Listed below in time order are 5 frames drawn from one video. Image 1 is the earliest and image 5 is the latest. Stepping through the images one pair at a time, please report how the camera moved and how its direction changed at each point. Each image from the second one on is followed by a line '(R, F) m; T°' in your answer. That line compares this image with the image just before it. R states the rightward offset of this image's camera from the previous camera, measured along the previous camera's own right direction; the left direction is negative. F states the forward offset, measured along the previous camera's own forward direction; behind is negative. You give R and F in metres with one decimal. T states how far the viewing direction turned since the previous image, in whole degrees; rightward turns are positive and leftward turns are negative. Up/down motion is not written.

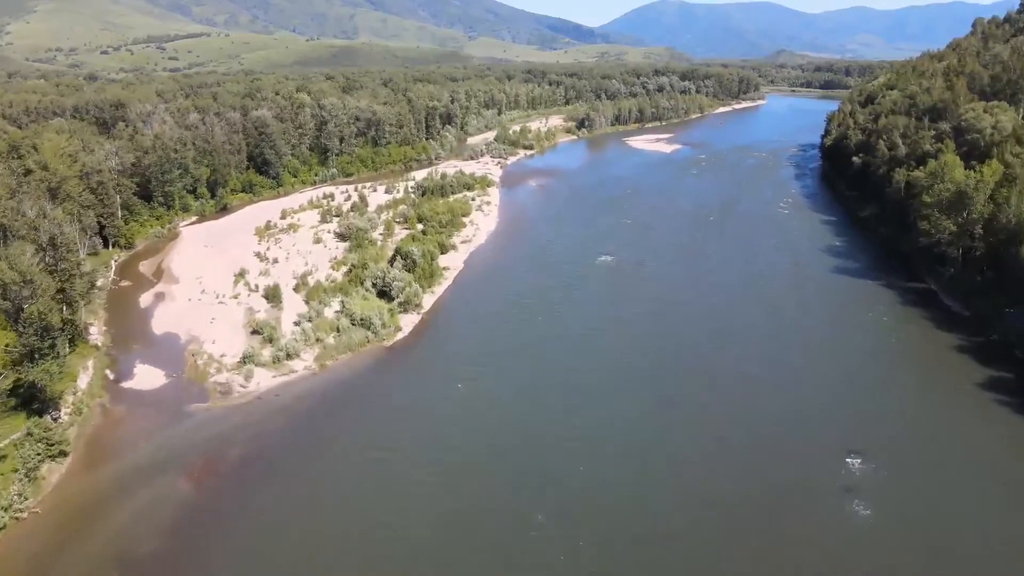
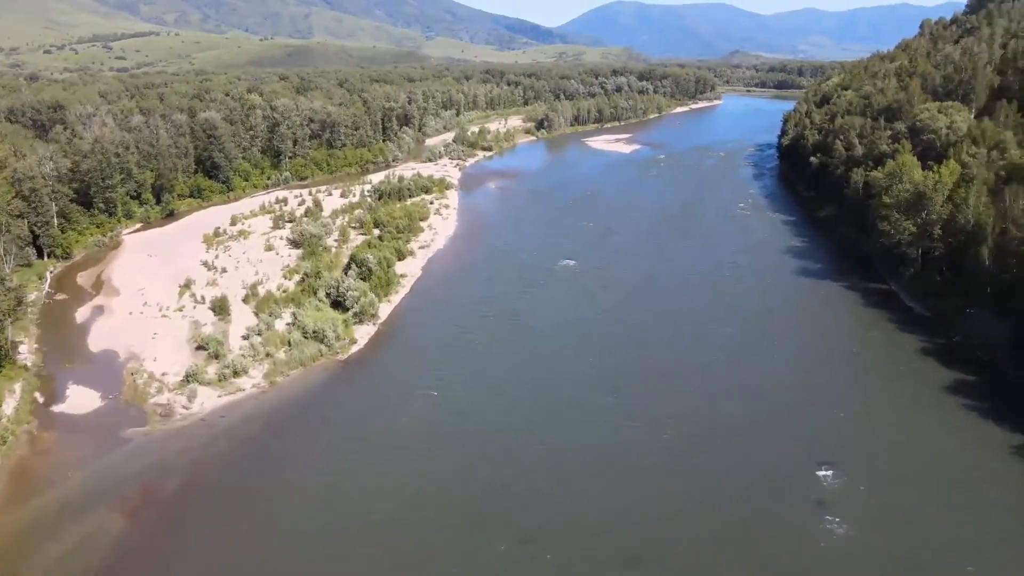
(+0.2, +1.2) m; +3°
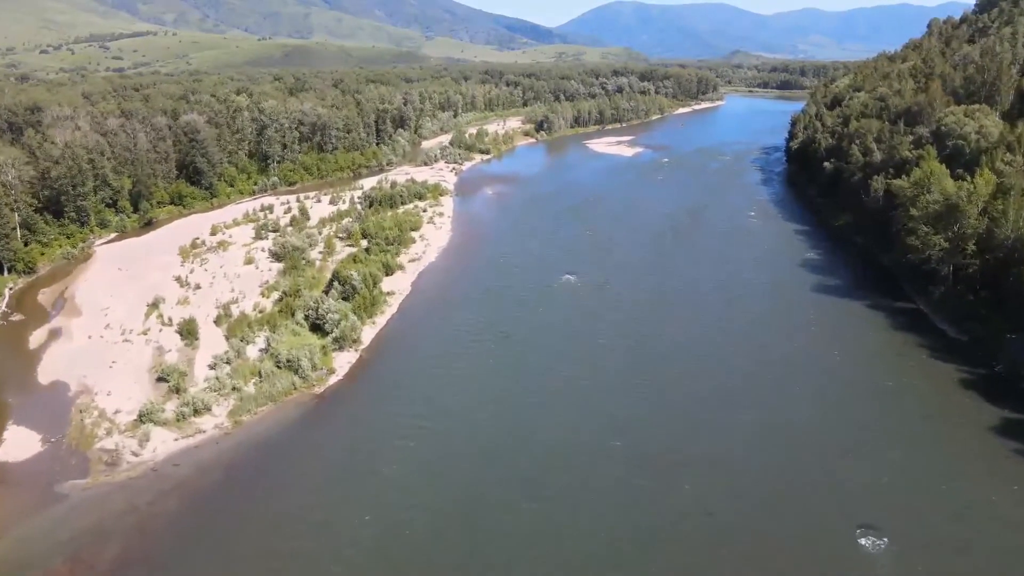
(+0.3, +3.4) m; 0°
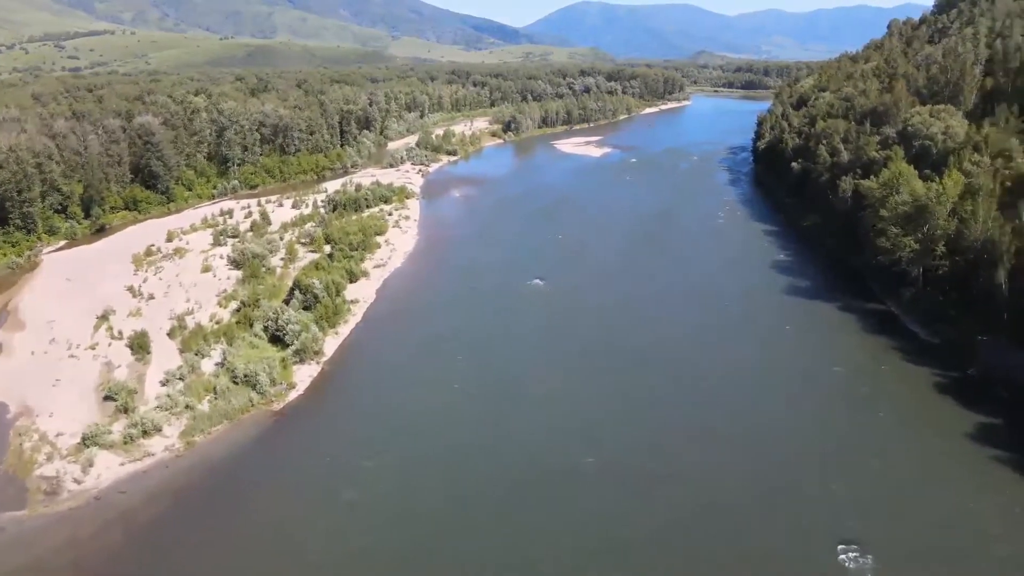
(+0.2, +1.0) m; +3°
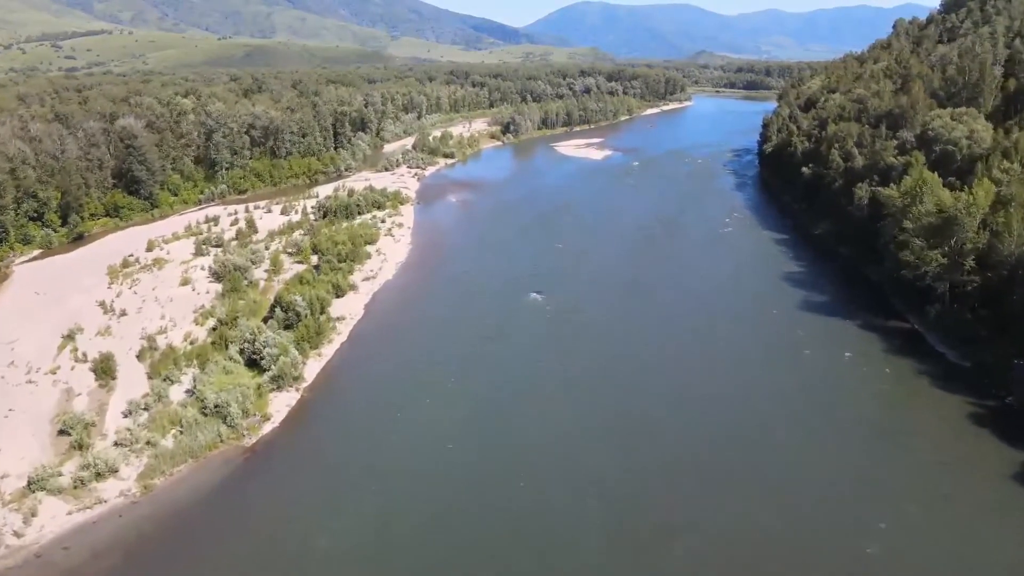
(+0.2, +2.7) m; 0°
